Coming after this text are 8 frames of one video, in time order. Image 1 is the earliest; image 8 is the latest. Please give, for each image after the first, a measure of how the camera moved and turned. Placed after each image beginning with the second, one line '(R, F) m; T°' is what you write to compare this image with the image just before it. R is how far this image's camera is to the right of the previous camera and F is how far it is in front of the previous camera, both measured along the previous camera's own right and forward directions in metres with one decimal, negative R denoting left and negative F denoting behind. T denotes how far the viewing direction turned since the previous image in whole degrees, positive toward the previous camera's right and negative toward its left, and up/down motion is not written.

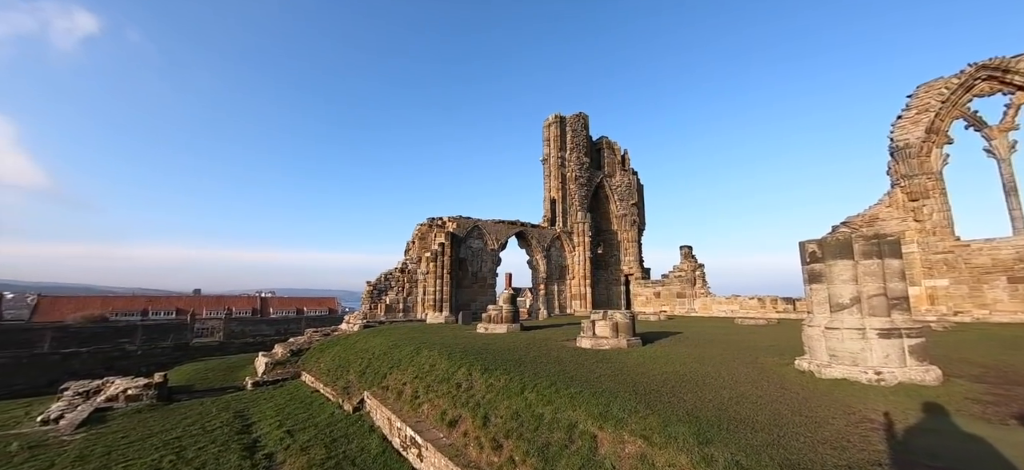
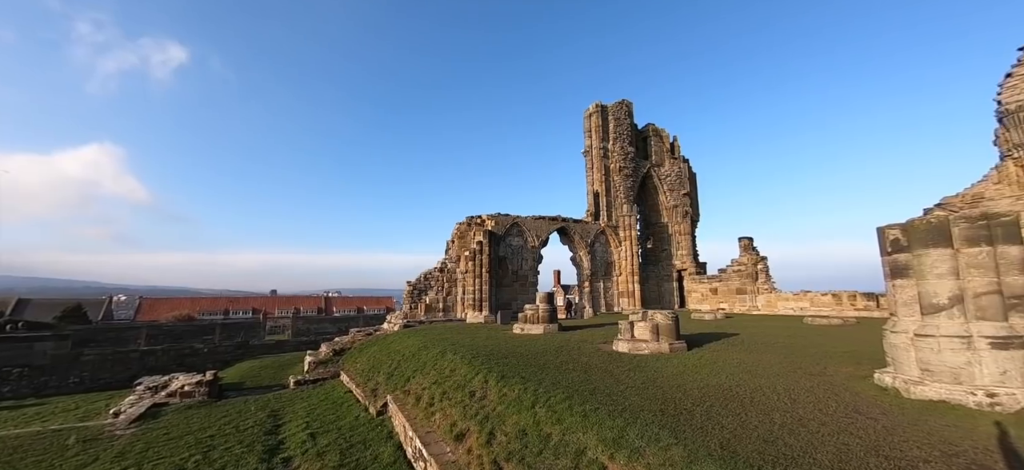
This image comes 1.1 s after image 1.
(+0.5, +0.6) m; -7°
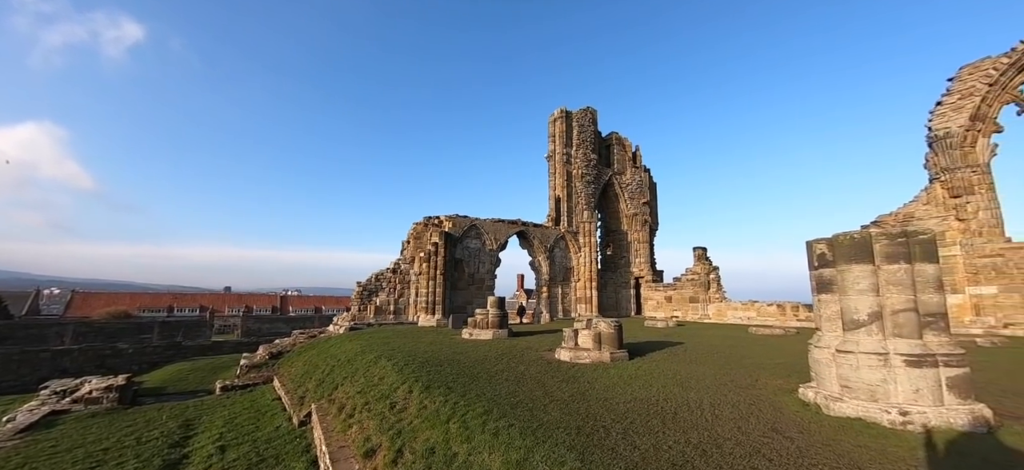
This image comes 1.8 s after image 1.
(+0.4, +0.3) m; +4°
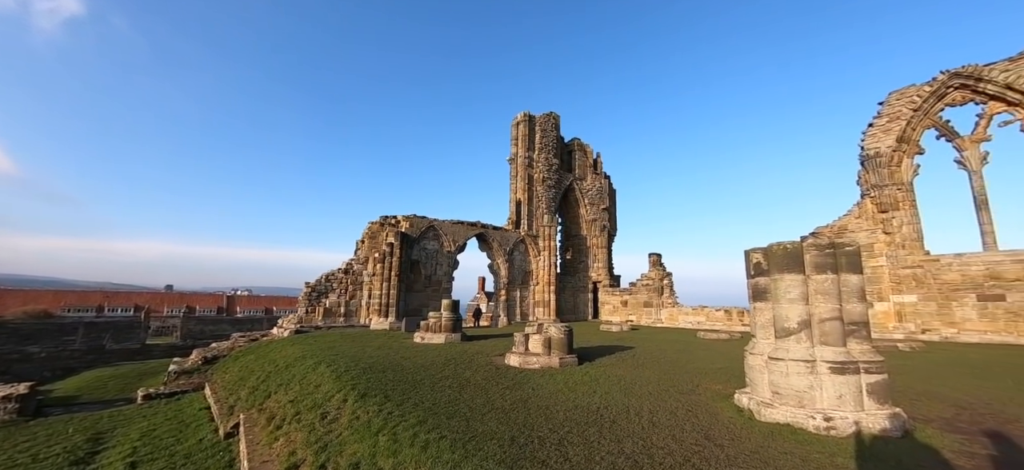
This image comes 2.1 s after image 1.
(+0.2, +0.1) m; +5°
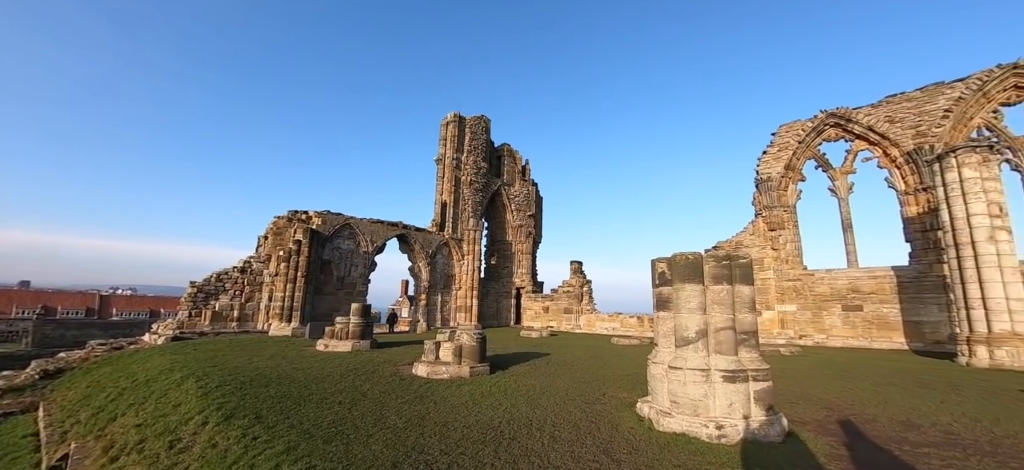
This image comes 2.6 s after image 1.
(+0.2, +0.3) m; +10°
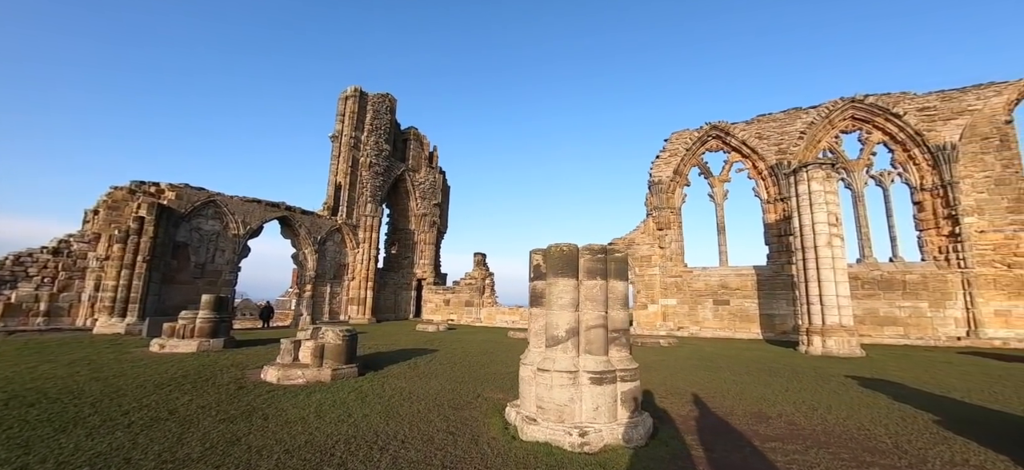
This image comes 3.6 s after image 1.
(+0.5, +0.5) m; +12°
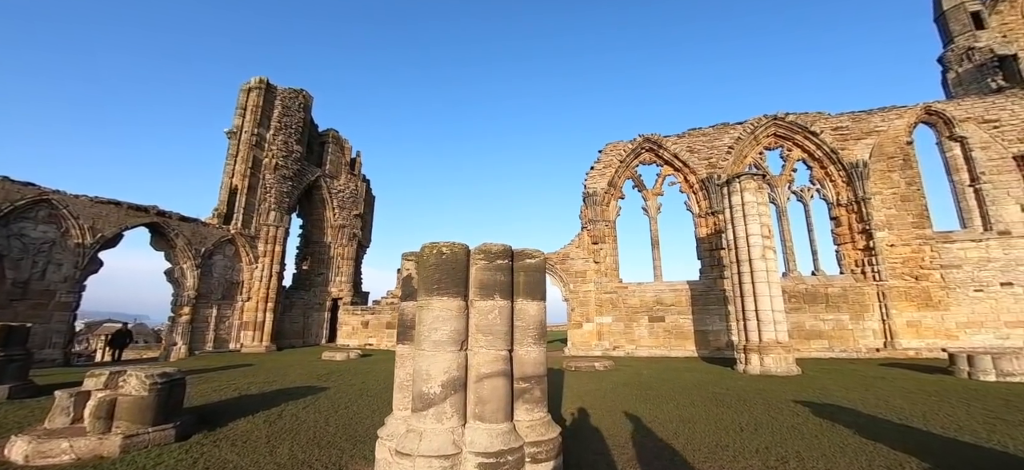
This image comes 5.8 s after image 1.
(+0.5, +1.4) m; +8°
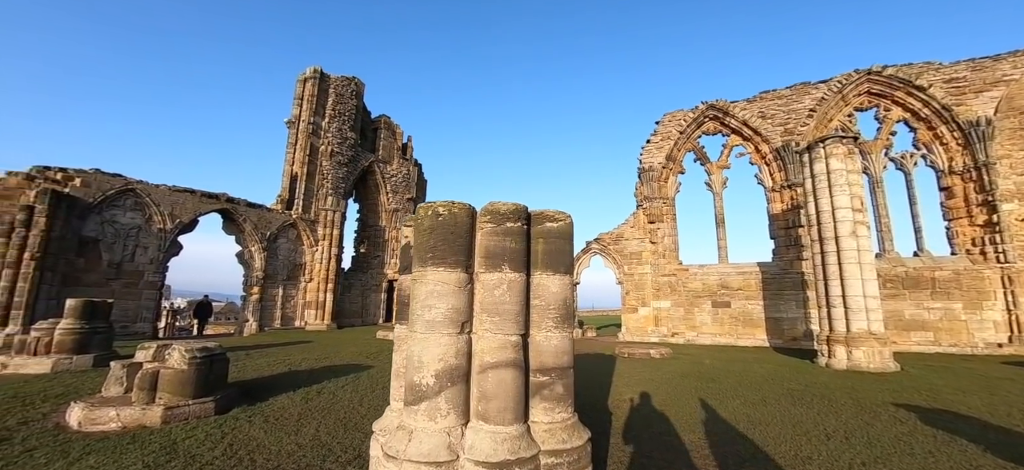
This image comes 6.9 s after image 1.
(+0.2, +0.5) m; -8°
